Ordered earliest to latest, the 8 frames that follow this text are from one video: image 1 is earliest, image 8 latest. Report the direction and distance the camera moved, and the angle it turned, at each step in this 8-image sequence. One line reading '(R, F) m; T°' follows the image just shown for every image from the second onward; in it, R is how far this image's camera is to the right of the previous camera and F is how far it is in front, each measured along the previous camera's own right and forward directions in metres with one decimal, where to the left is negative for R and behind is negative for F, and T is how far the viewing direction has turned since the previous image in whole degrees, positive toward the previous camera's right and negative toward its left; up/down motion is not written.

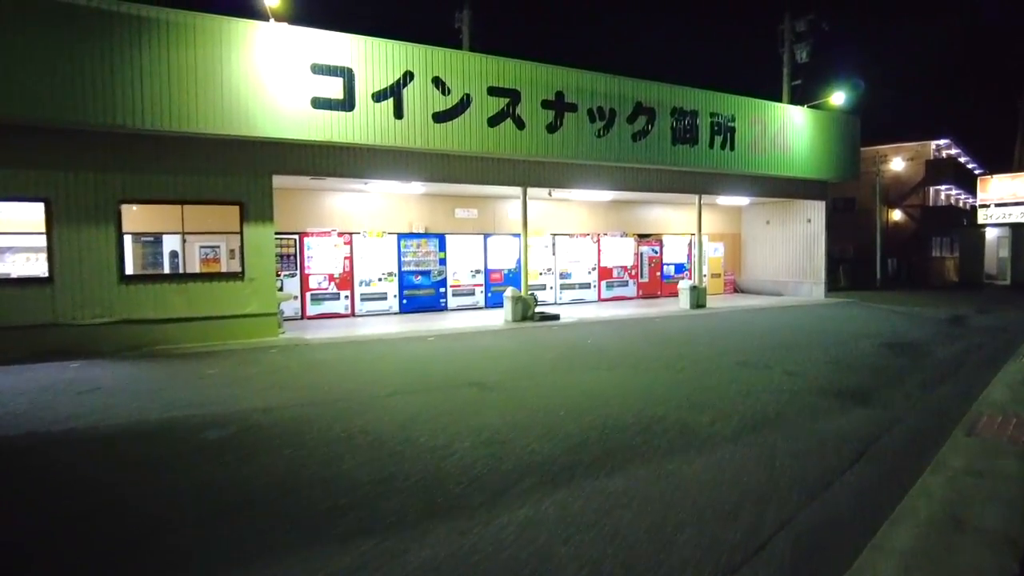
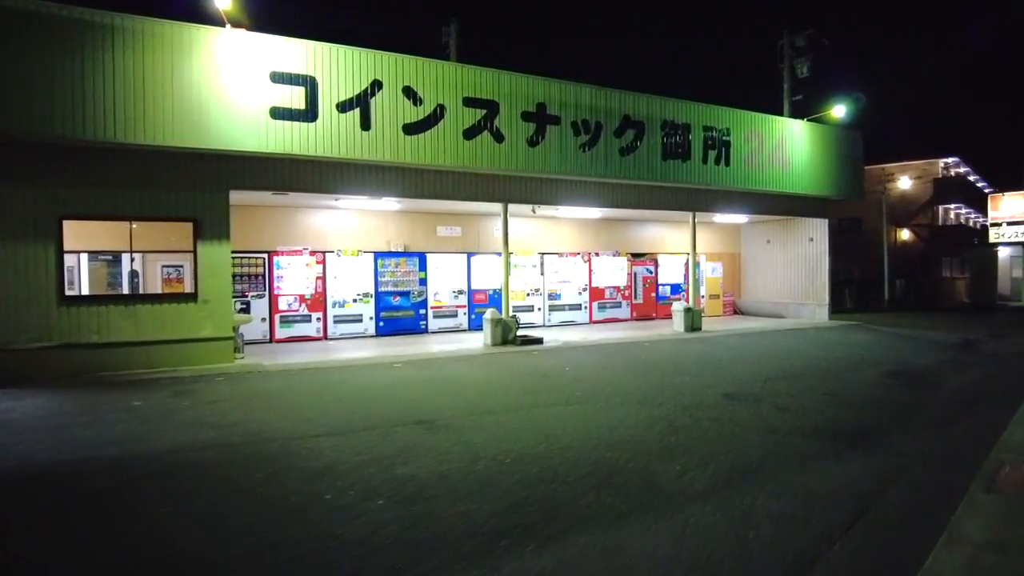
(+0.6, +0.8) m; -1°
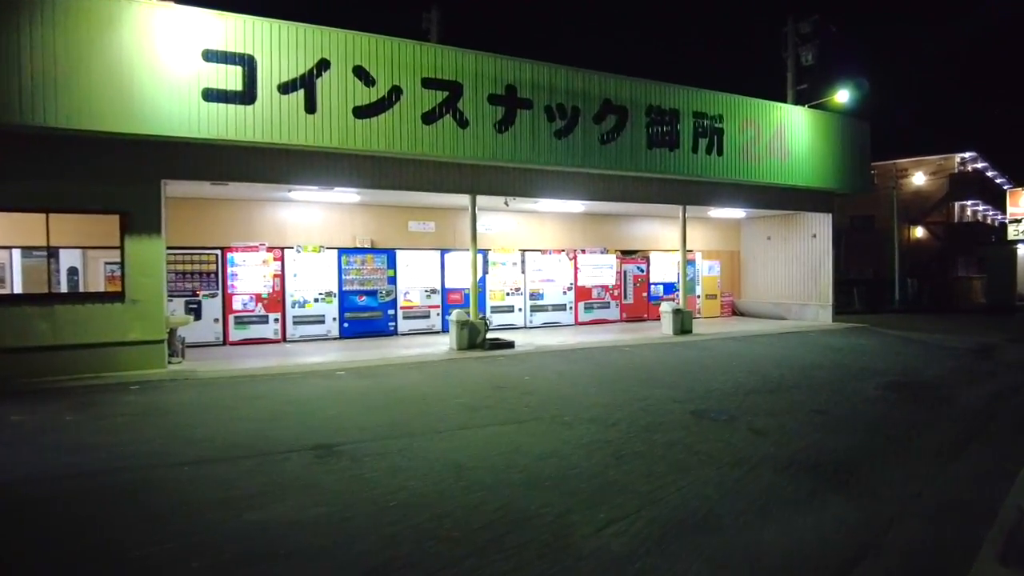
(+0.8, +1.0) m; -1°
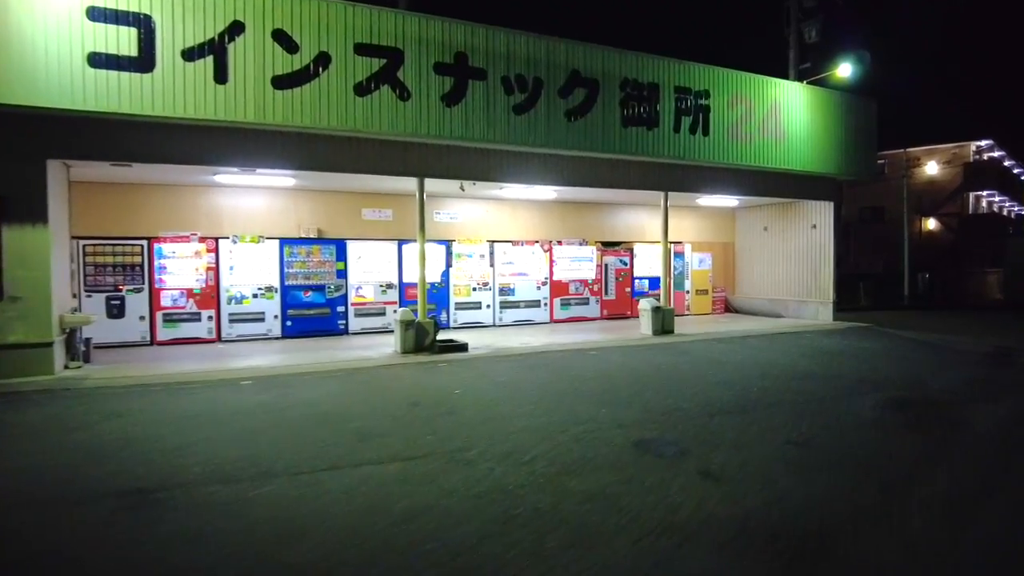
(+0.9, +1.3) m; -1°
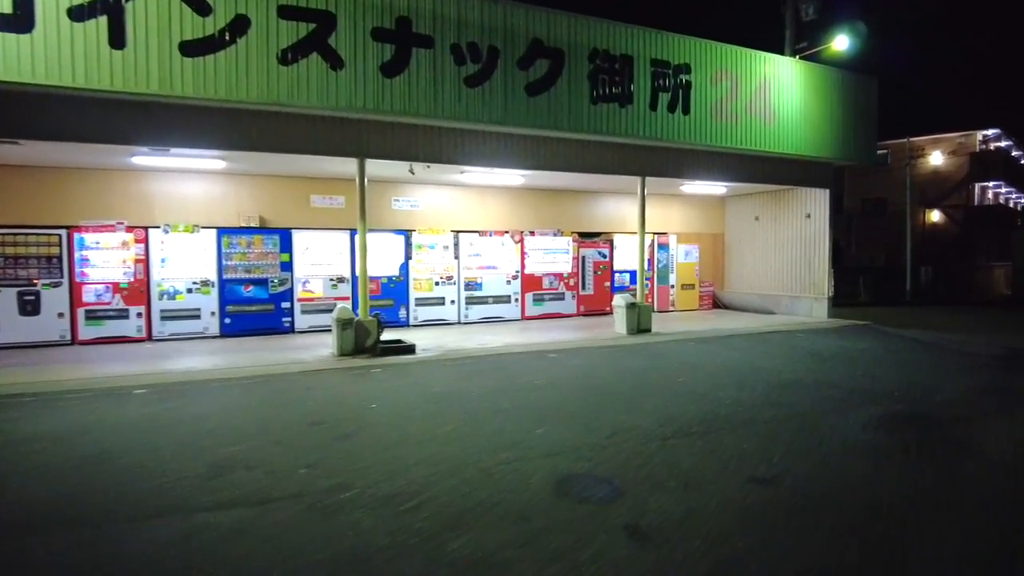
(+0.7, +1.1) m; 0°
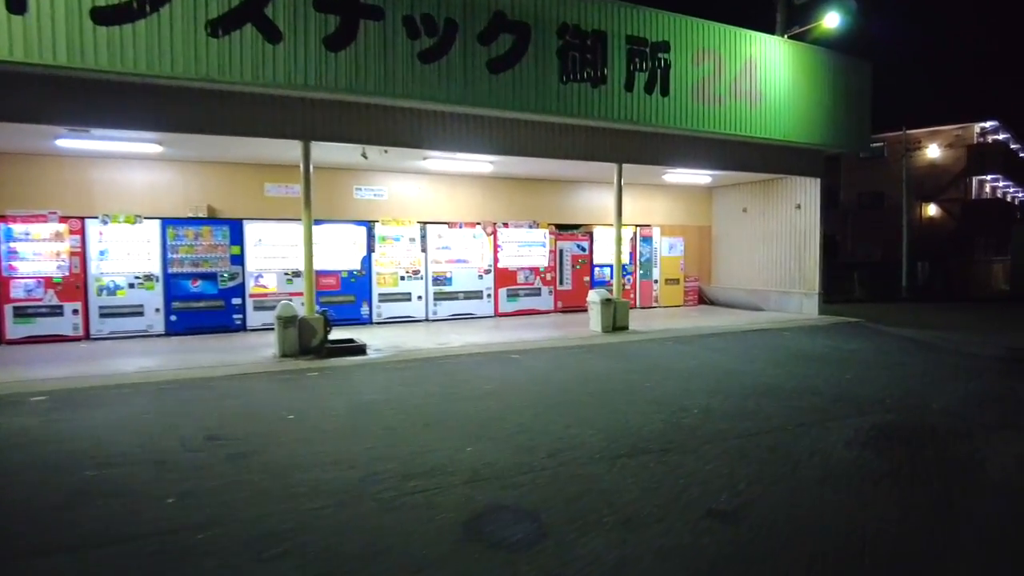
(+0.5, +0.7) m; 0°
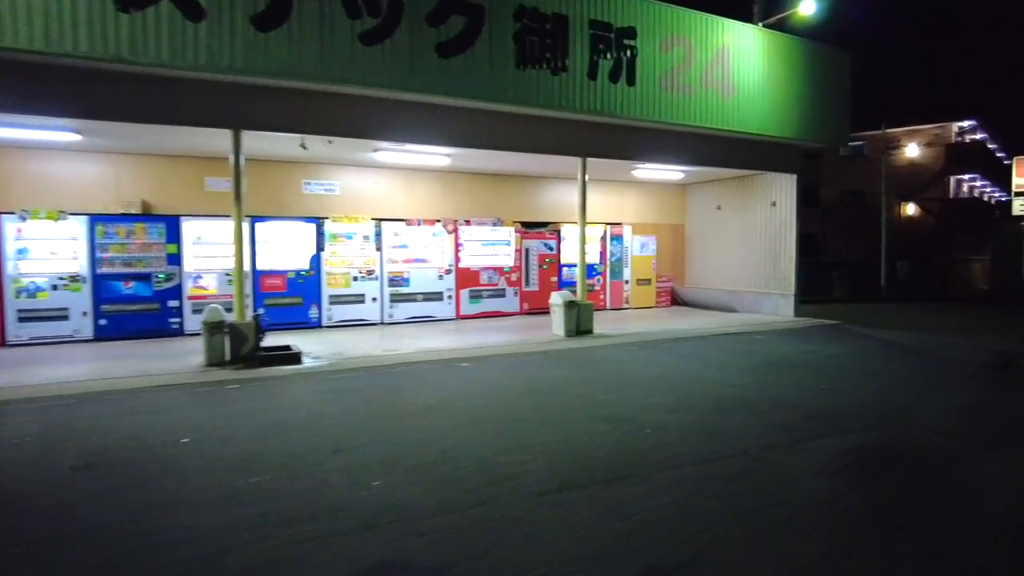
(+0.4, +0.6) m; +1°
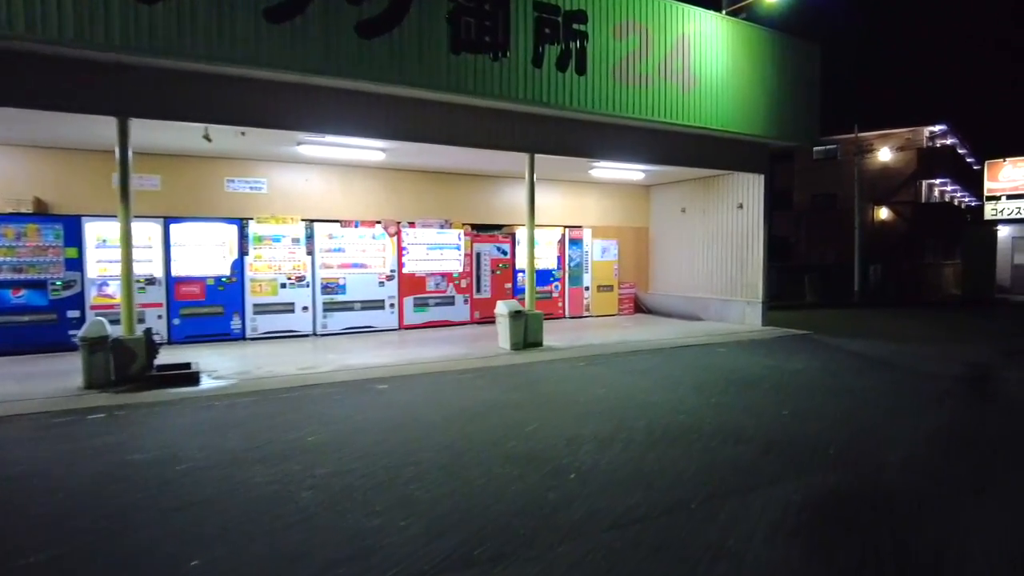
(+0.6, +0.9) m; +2°
